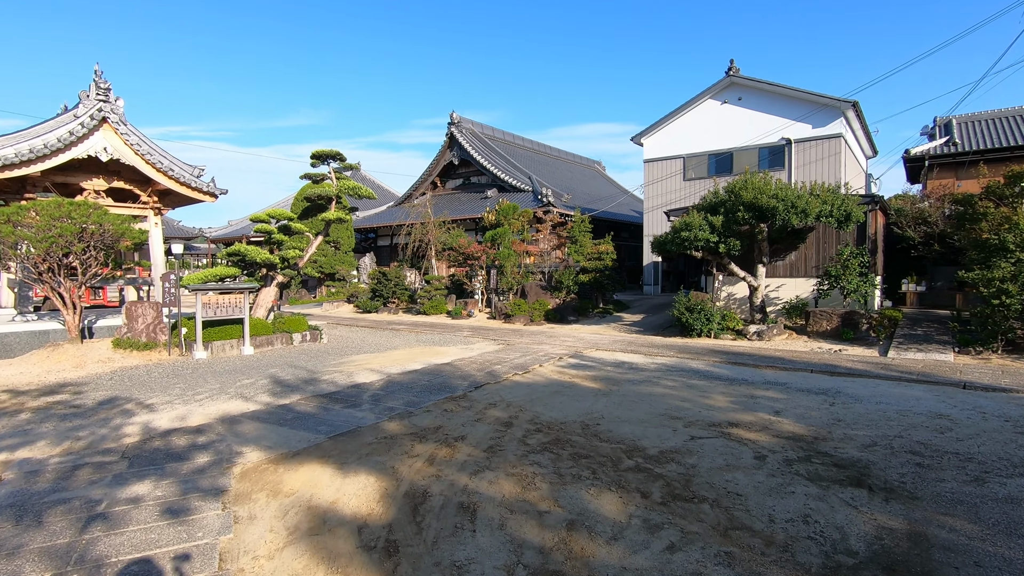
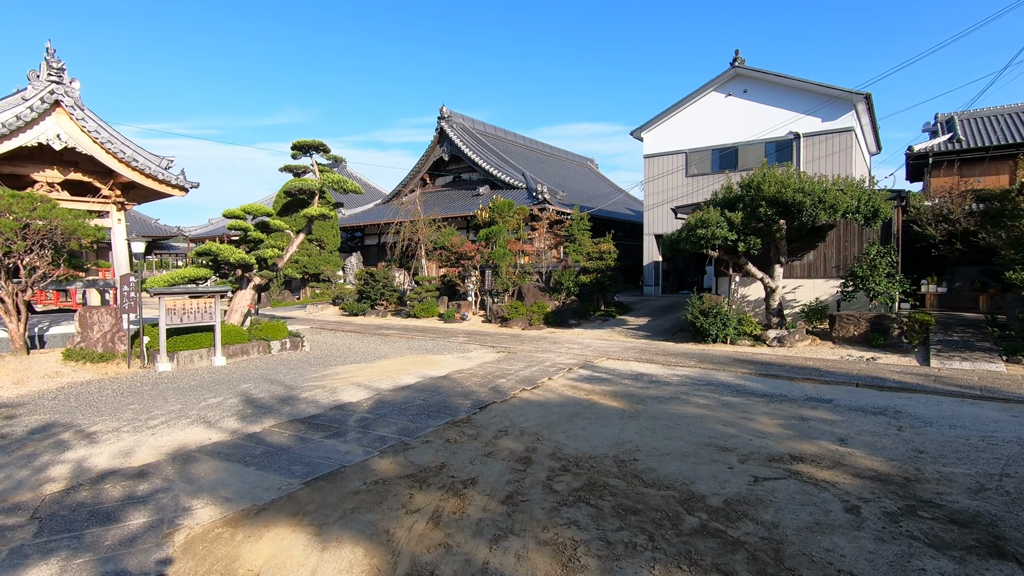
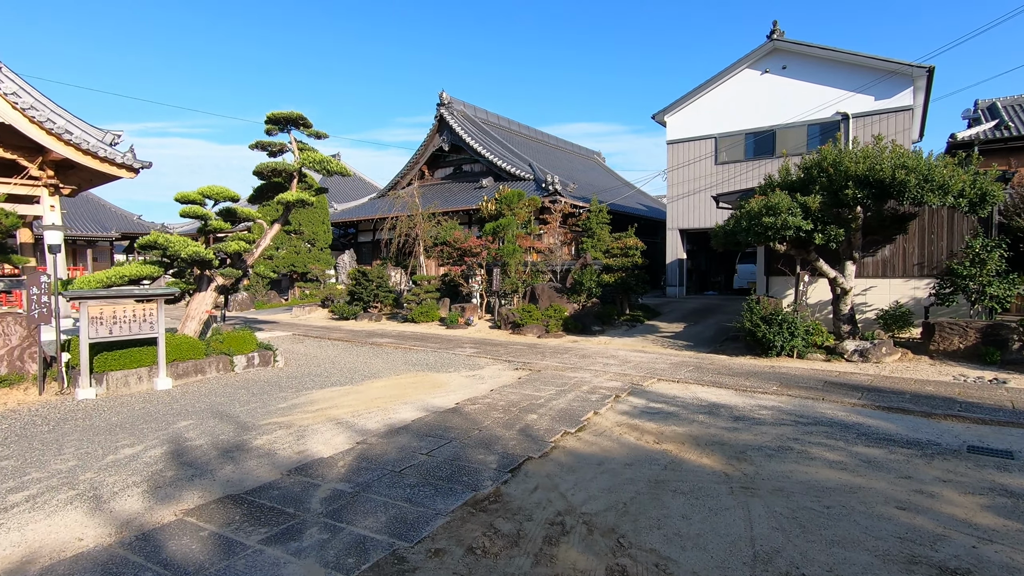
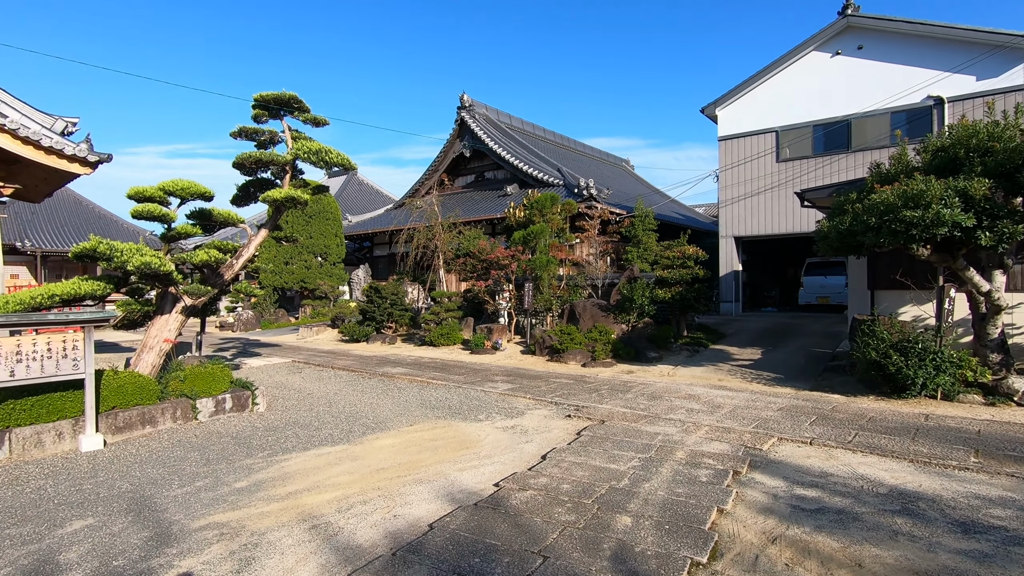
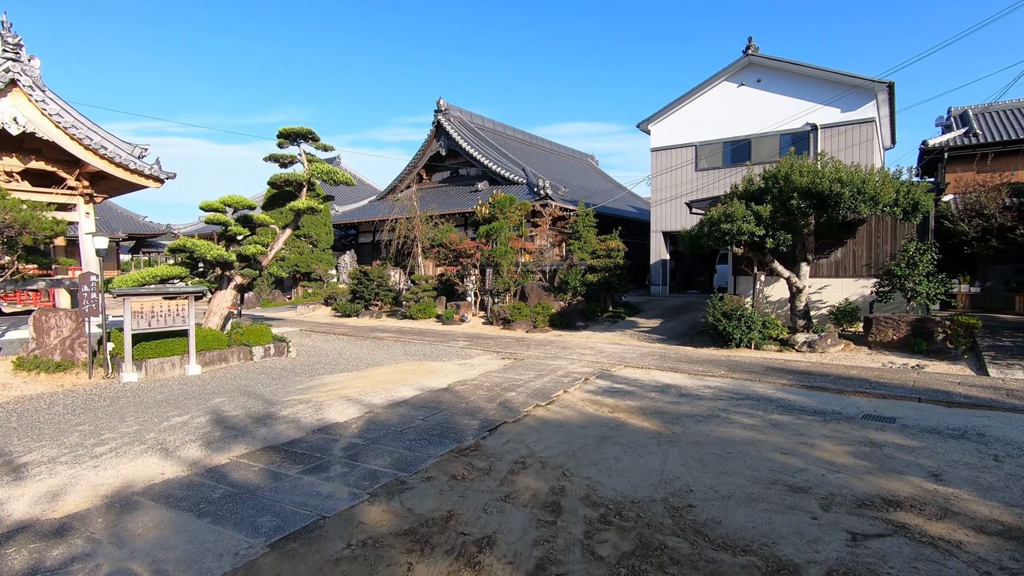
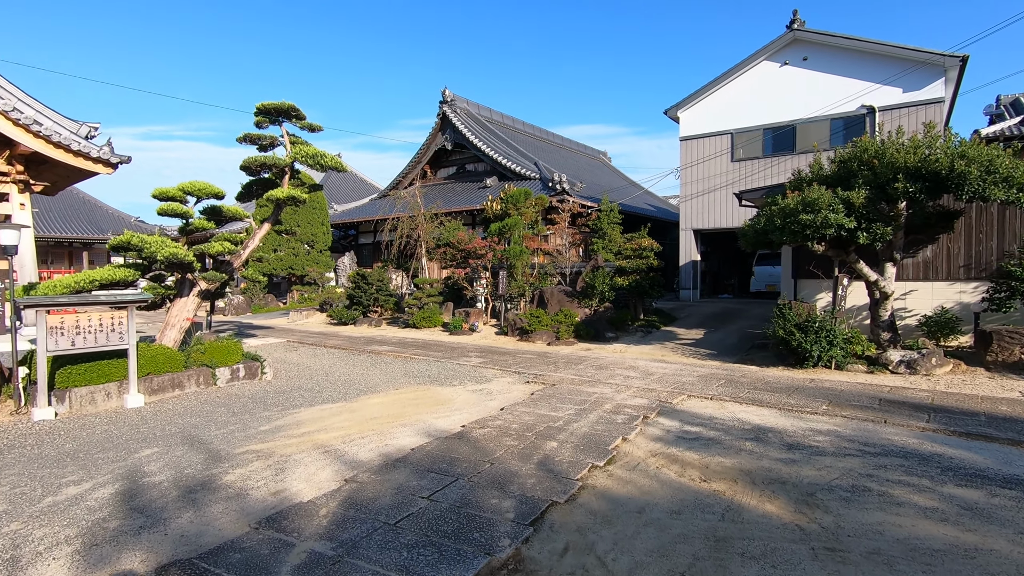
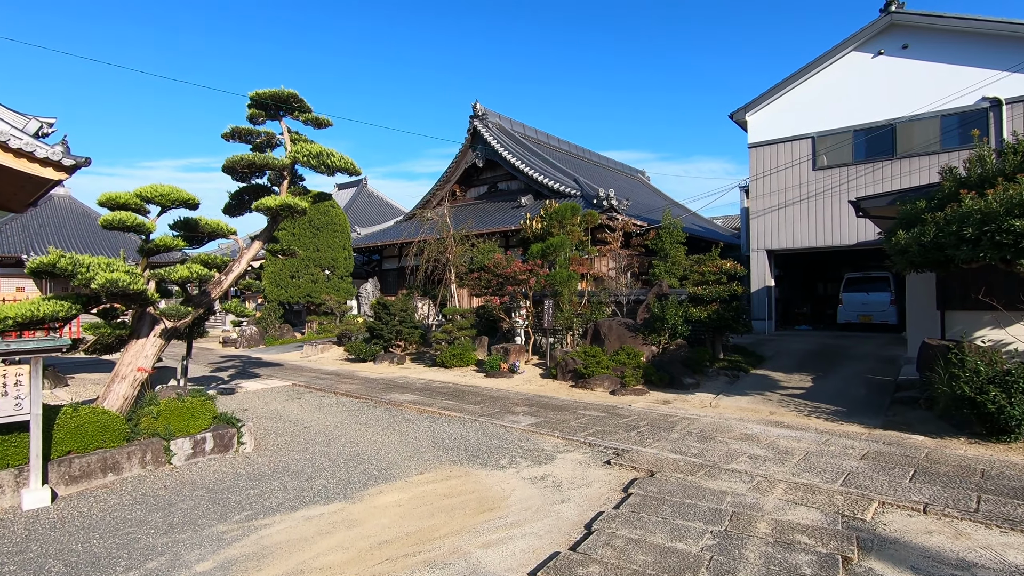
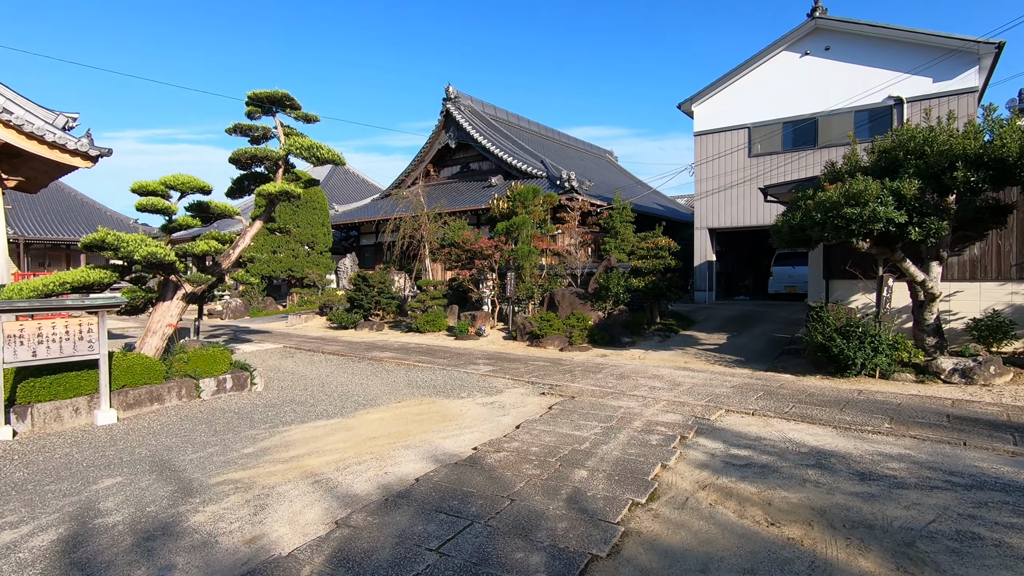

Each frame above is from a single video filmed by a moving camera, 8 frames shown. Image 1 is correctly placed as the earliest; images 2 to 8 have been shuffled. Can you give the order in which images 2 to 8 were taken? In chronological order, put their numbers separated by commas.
2, 5, 3, 6, 8, 4, 7
